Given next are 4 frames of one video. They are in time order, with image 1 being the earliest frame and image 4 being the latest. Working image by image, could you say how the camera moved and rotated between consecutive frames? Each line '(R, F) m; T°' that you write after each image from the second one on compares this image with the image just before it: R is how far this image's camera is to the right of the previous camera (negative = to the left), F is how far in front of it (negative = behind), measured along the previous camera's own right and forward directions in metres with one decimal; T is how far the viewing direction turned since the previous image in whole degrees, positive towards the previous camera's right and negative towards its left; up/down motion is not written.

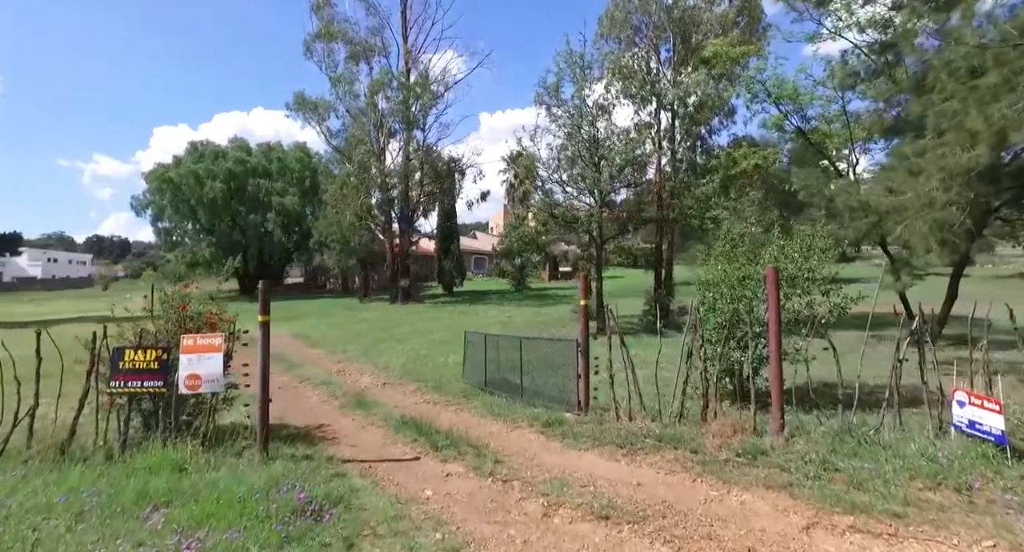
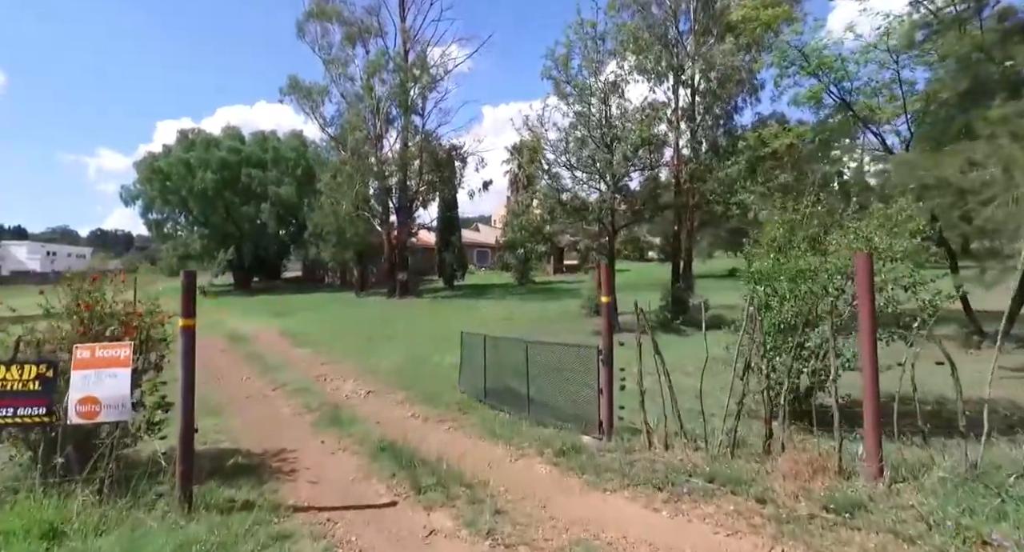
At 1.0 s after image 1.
(0.0, +1.5) m; 0°
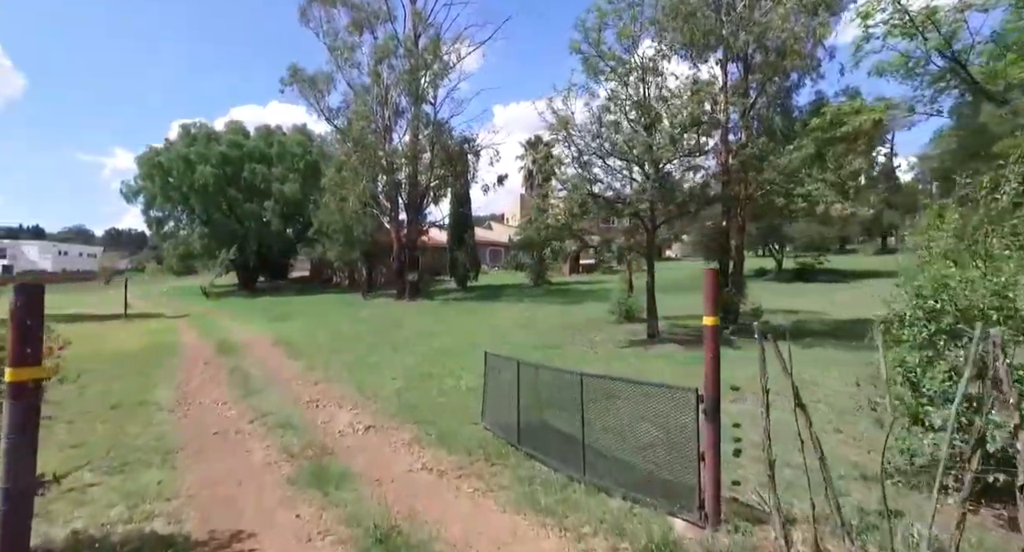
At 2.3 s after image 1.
(-0.4, +2.1) m; -1°
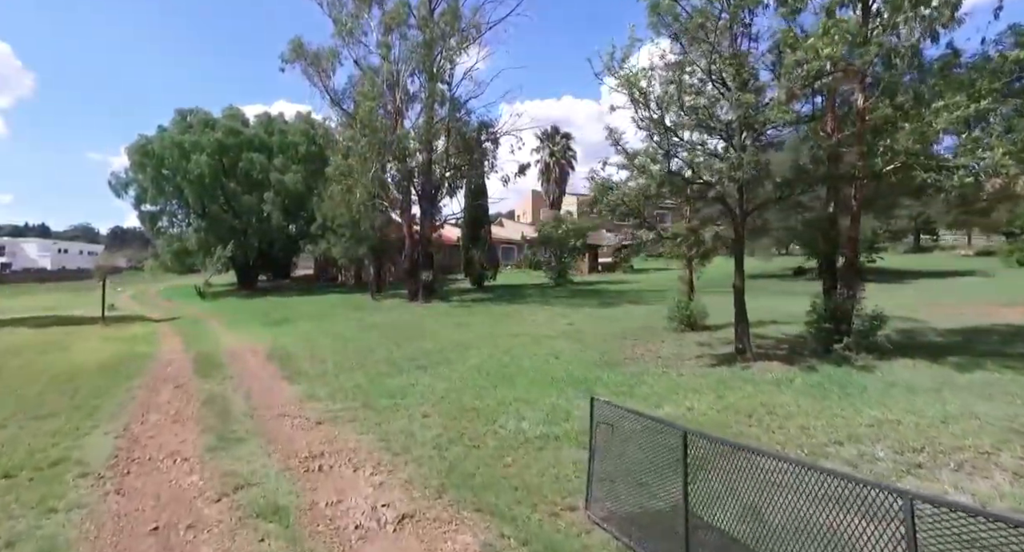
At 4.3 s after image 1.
(-1.0, +3.0) m; 0°
